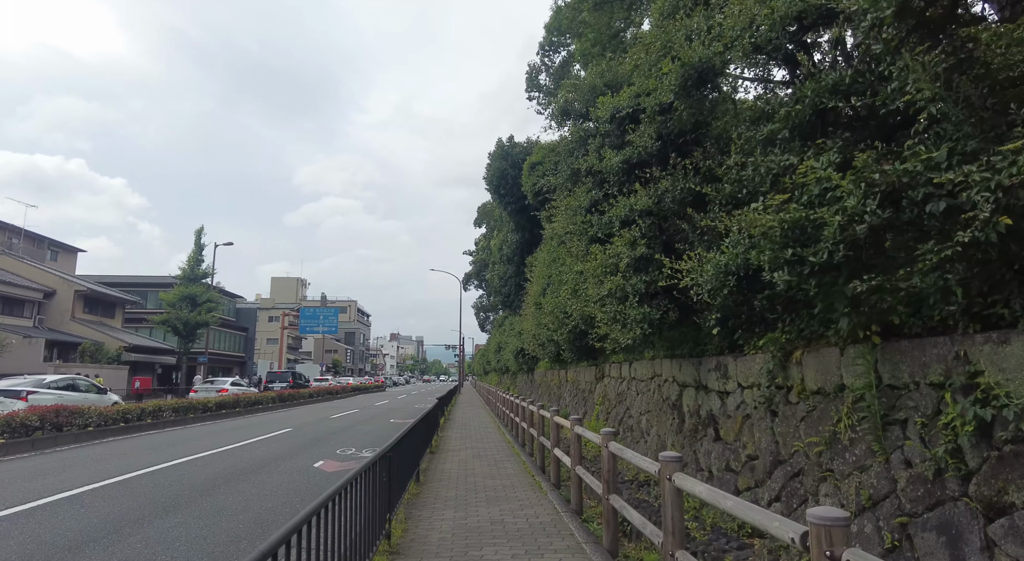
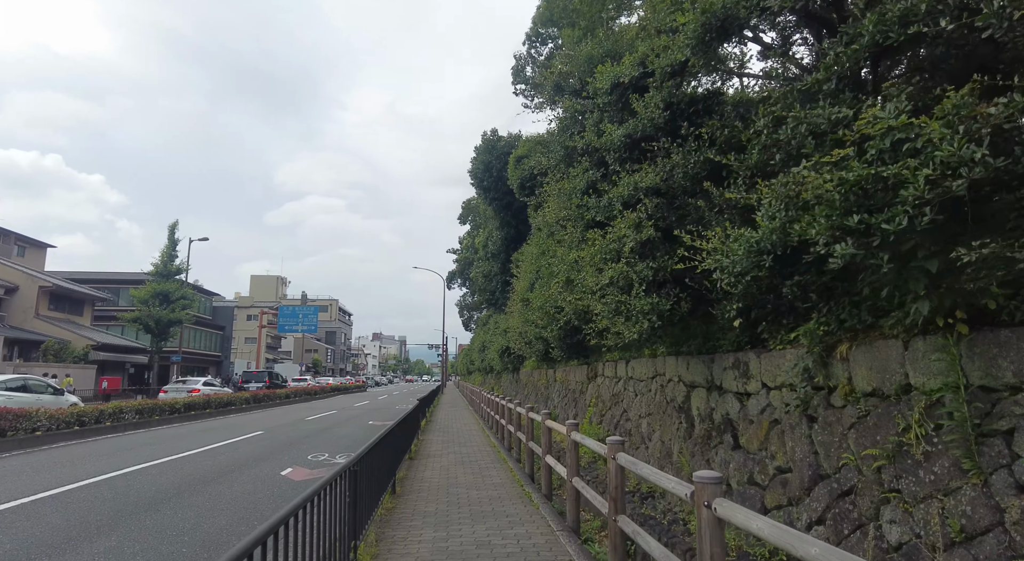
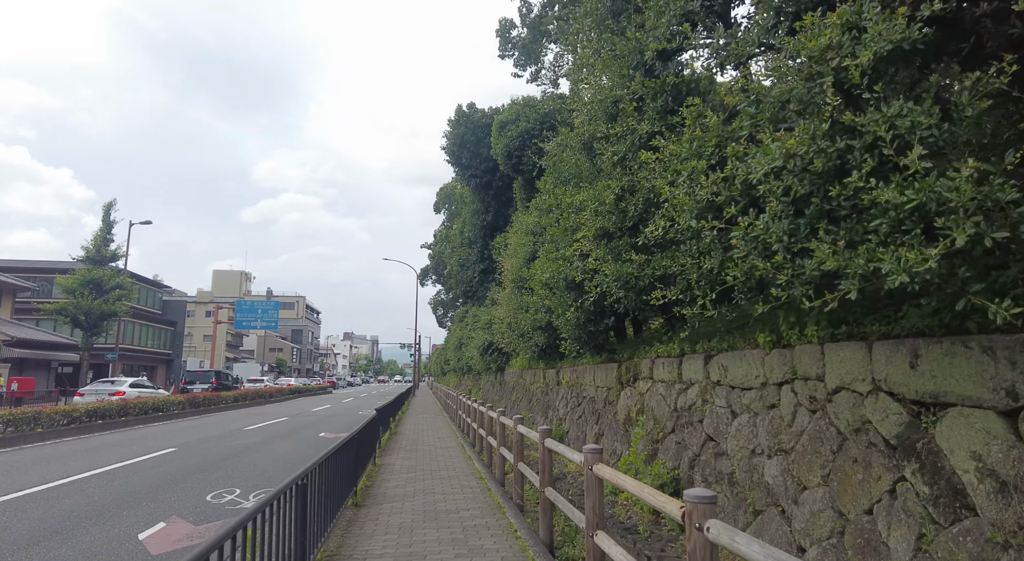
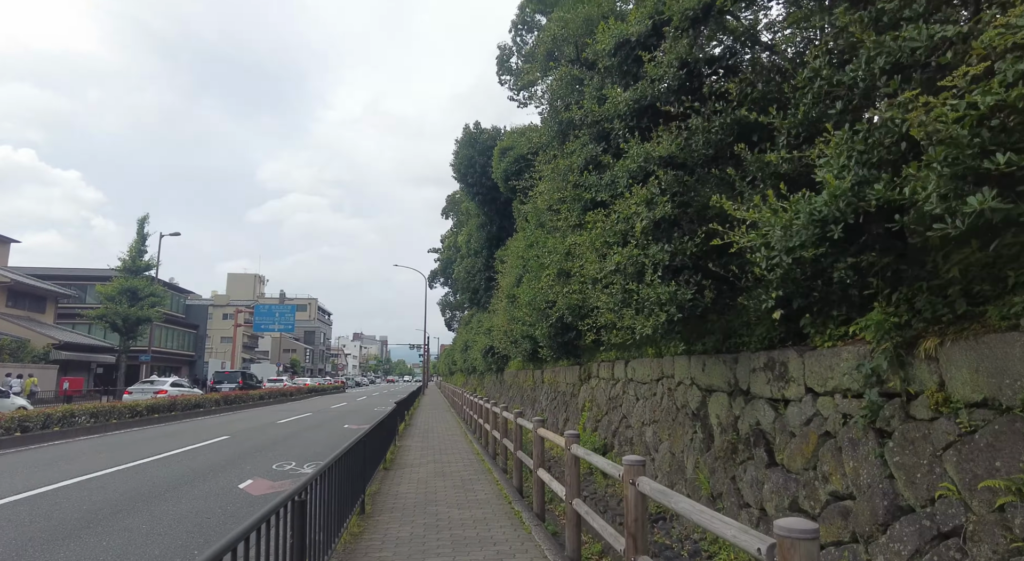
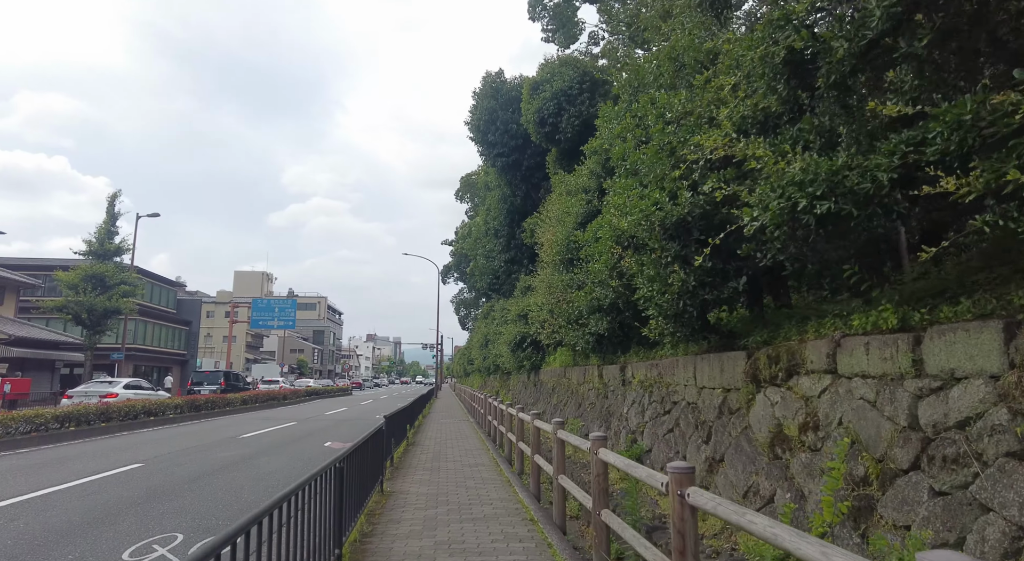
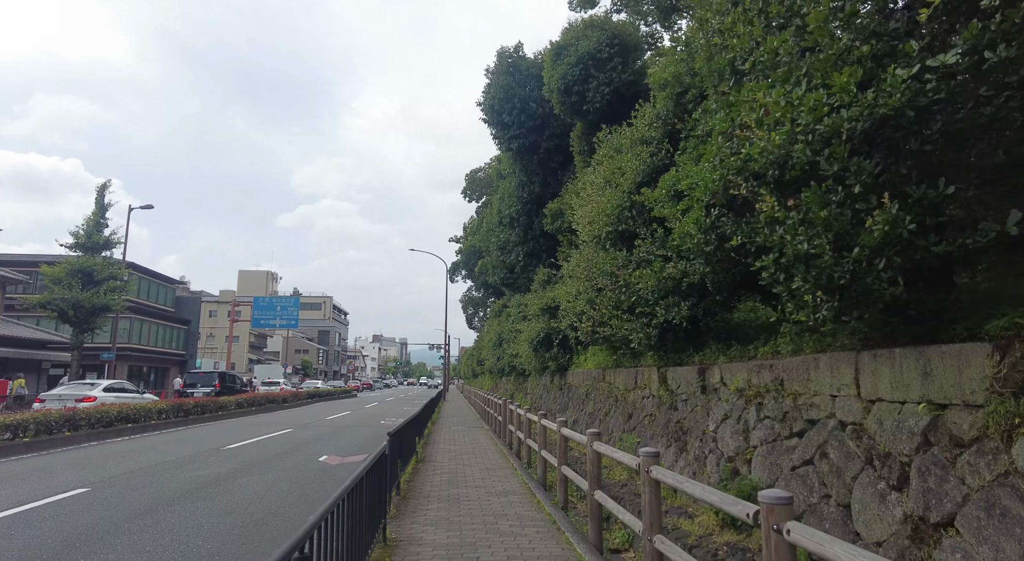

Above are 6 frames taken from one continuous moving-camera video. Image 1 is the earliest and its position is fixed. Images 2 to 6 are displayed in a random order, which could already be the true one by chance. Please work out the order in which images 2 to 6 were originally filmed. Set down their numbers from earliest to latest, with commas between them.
2, 4, 3, 5, 6
